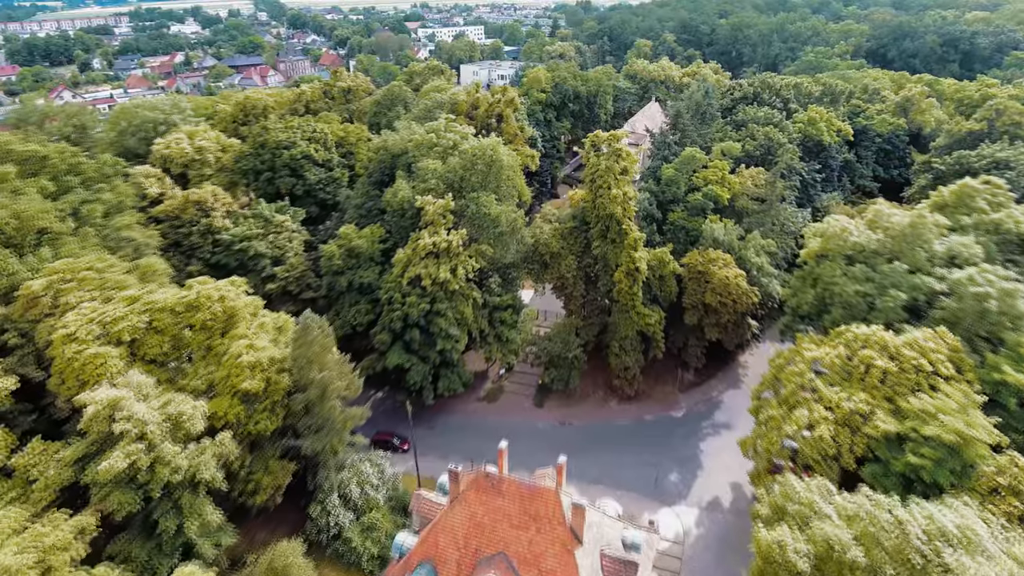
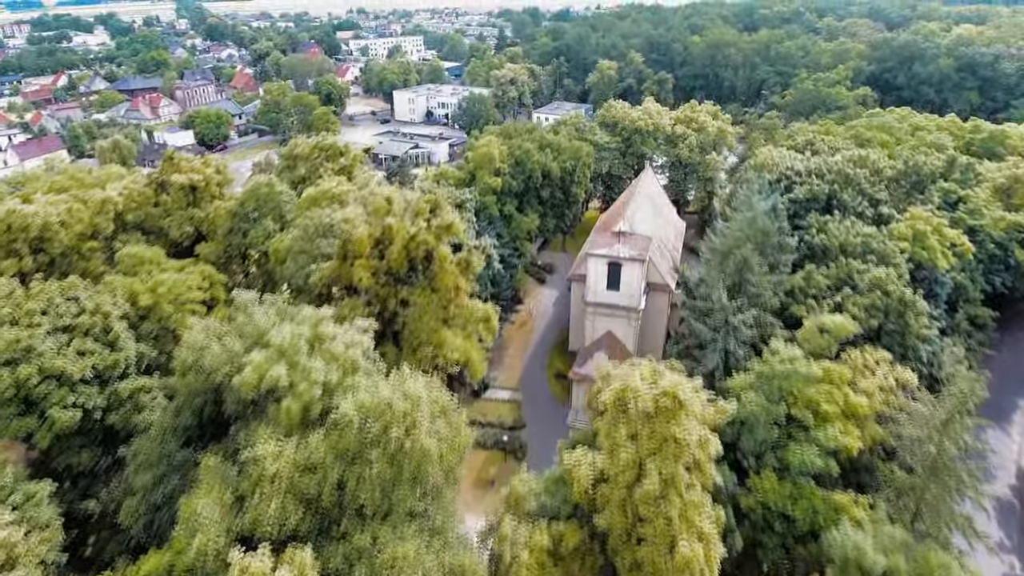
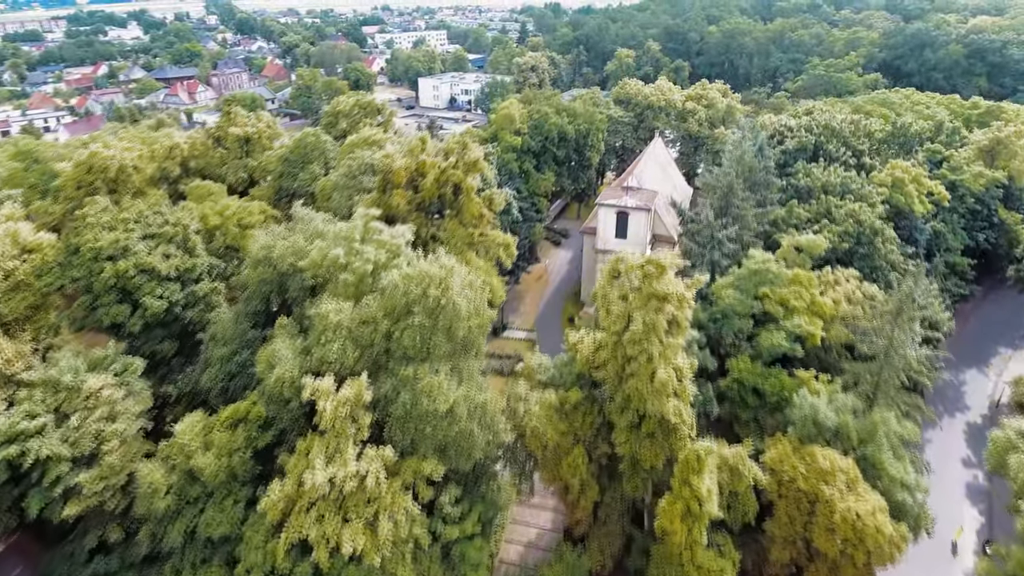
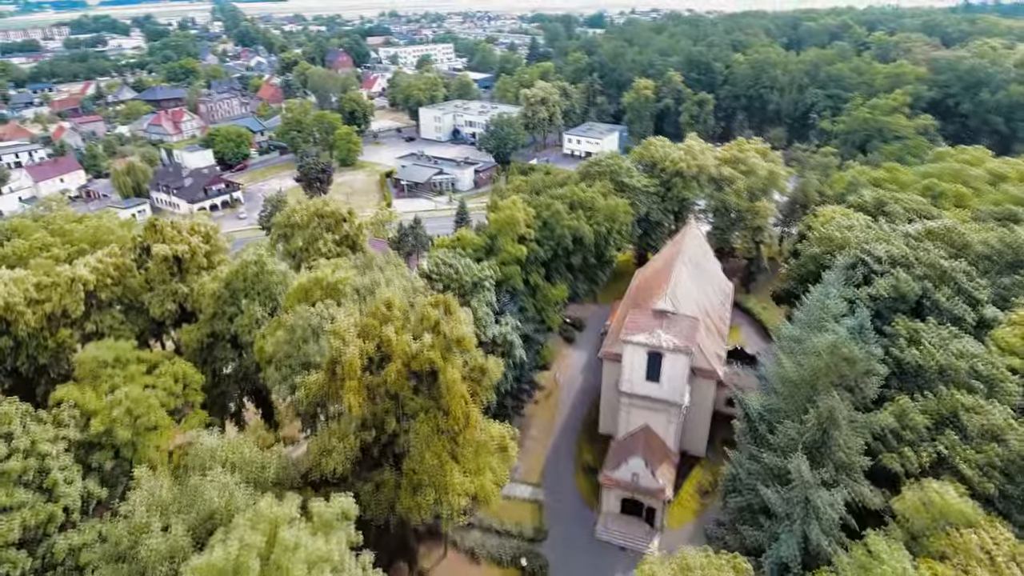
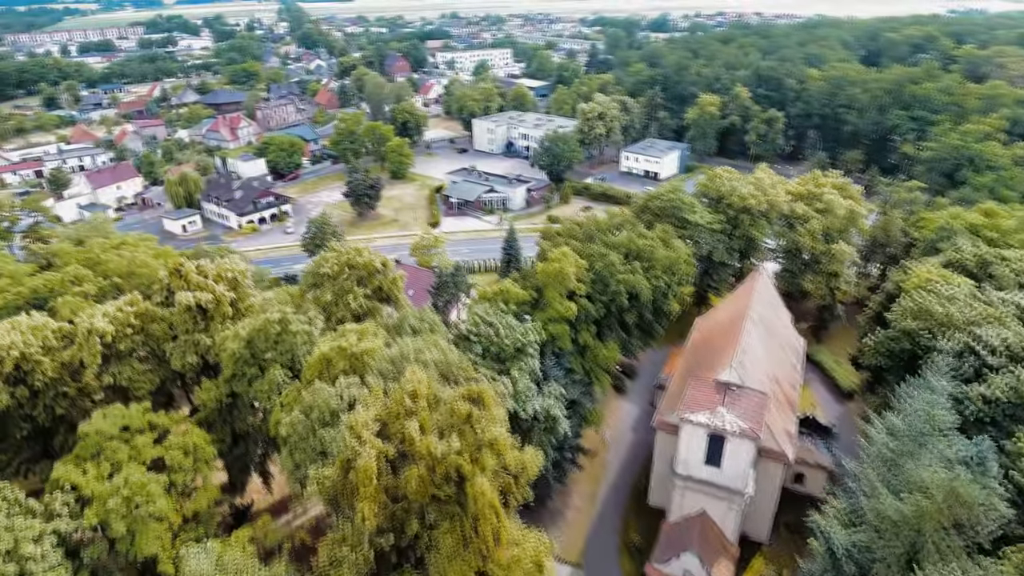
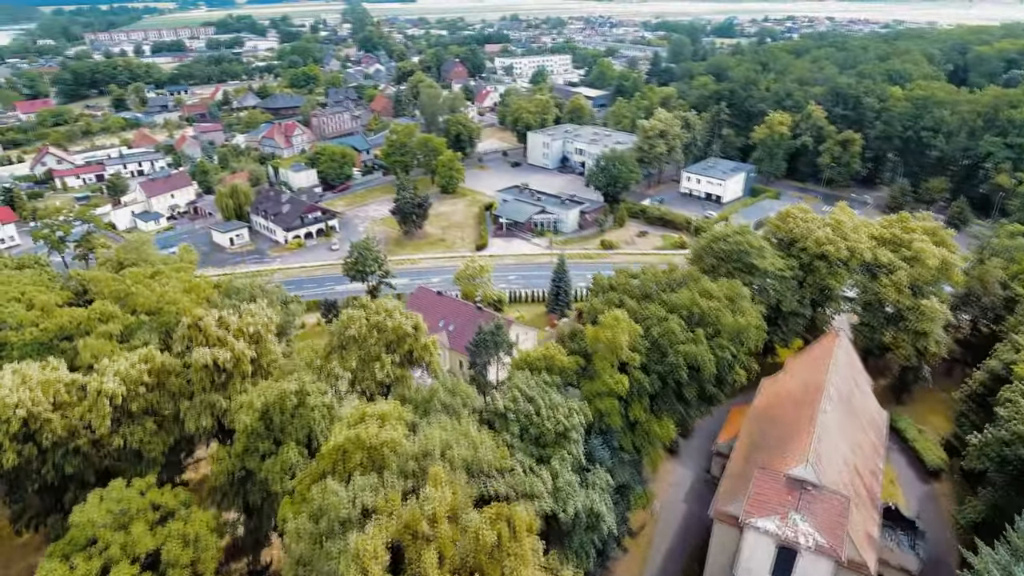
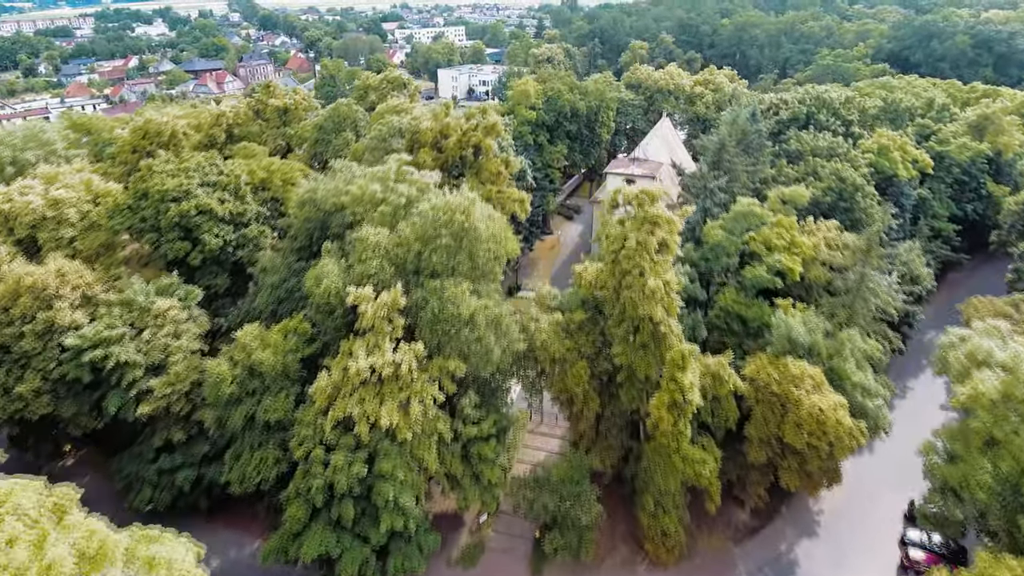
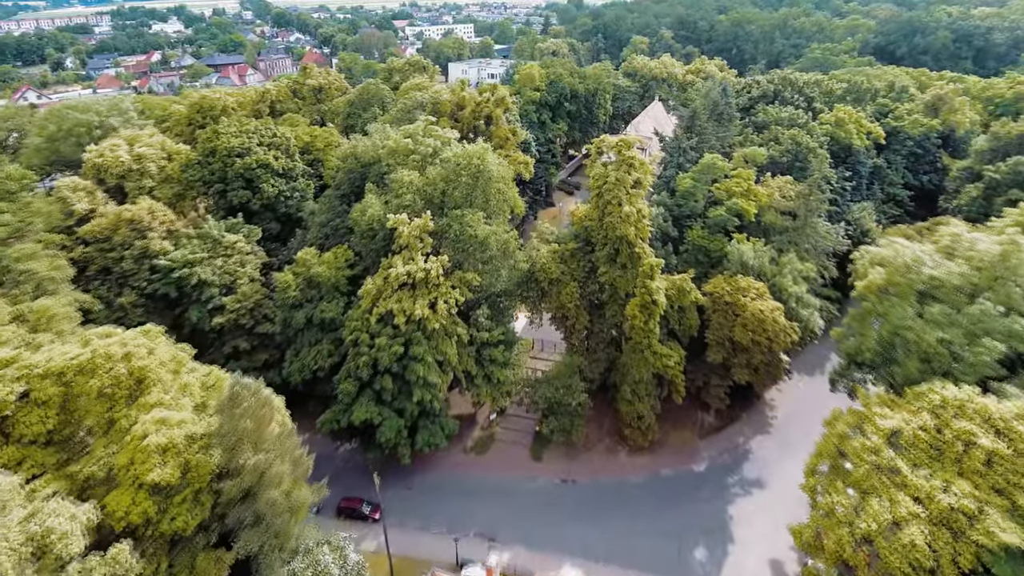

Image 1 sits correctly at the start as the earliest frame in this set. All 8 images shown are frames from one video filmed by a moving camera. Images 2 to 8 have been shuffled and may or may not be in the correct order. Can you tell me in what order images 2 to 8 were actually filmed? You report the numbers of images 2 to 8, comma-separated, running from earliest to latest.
8, 7, 3, 2, 4, 5, 6
